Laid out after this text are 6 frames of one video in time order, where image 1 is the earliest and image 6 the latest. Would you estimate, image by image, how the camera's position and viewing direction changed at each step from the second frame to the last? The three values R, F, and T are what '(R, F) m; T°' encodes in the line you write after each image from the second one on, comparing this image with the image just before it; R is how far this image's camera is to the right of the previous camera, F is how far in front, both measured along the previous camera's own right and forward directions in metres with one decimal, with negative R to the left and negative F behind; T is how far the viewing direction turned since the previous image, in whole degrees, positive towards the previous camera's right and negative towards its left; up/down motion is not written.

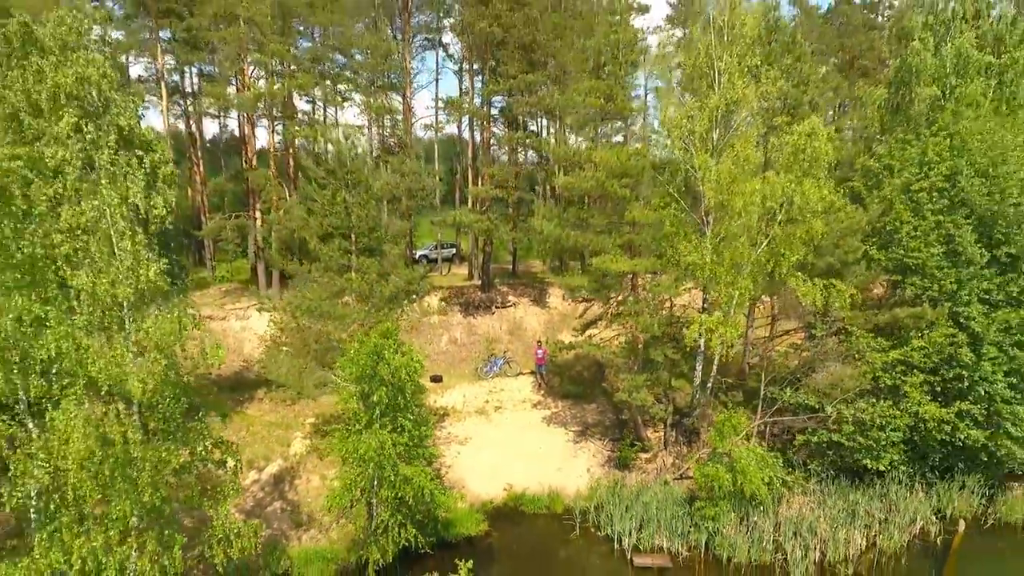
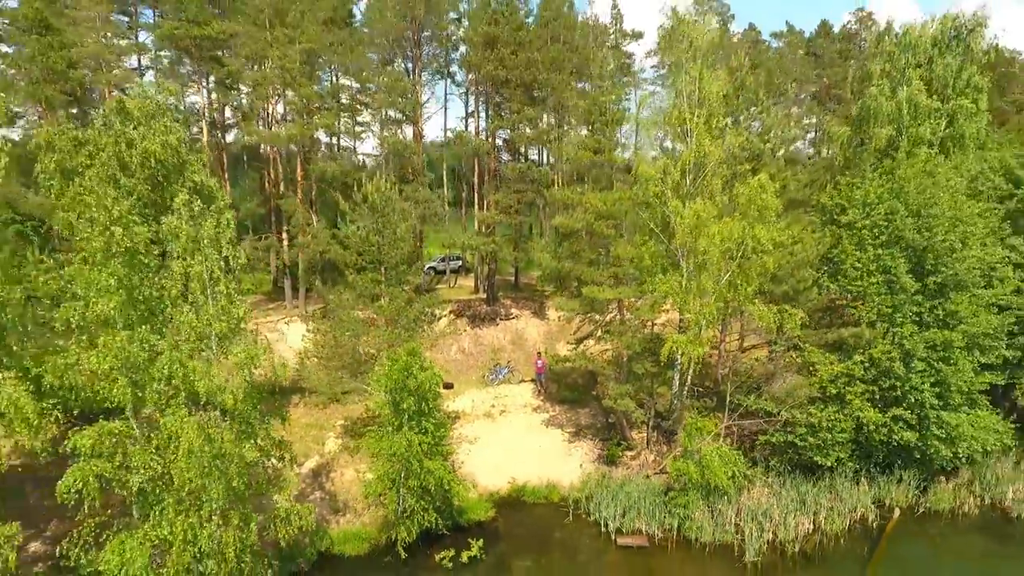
(-0.1, -2.7) m; 0°
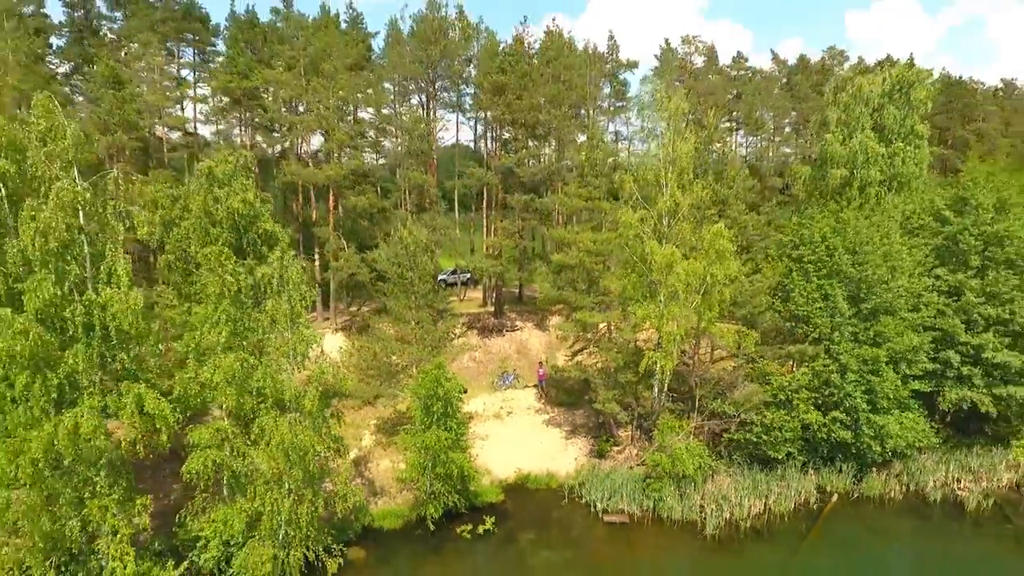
(-0.1, -3.8) m; 0°
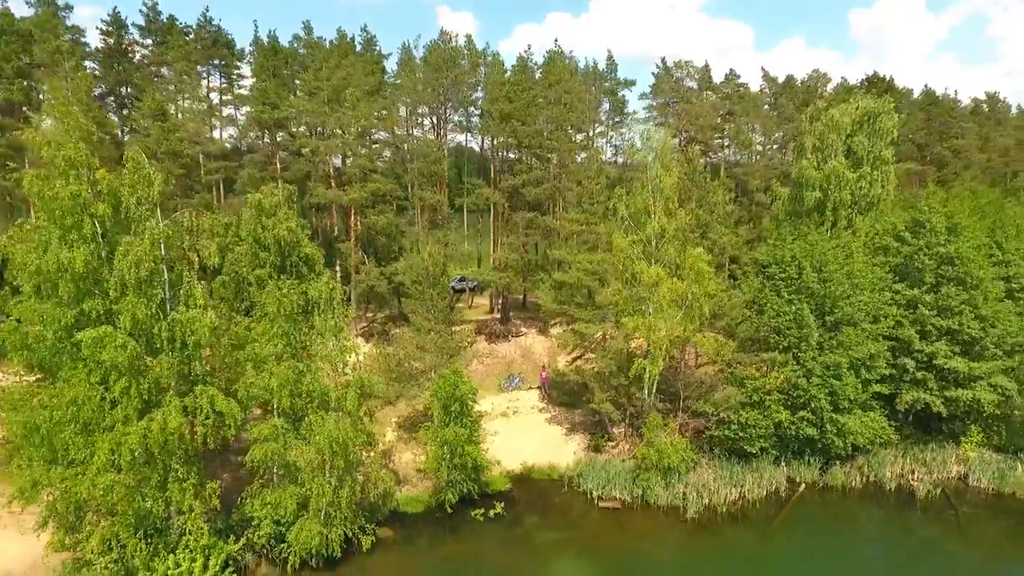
(-0.2, -2.9) m; 0°
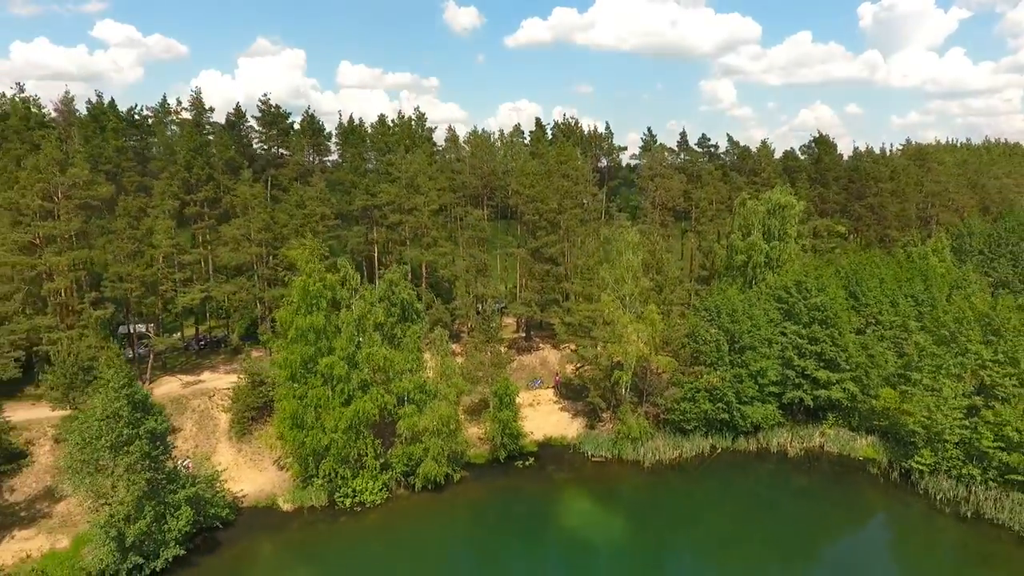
(-1.3, -14.5) m; 0°
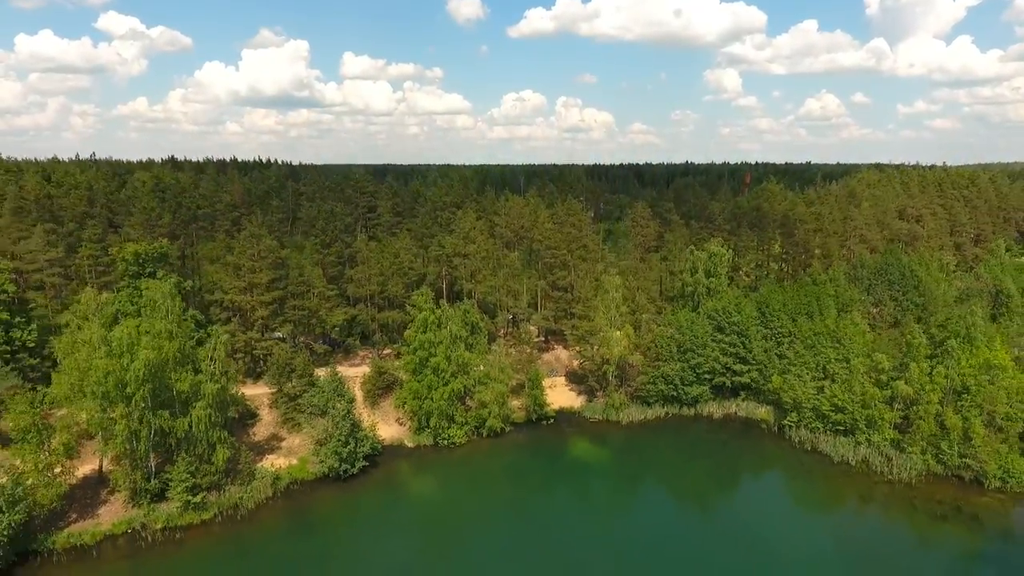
(-2.1, -22.2) m; 0°
